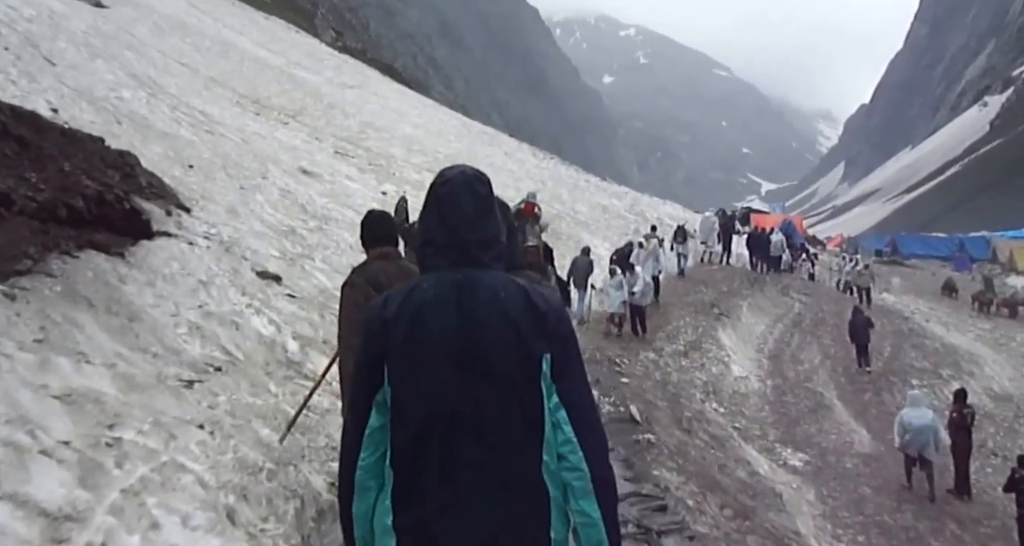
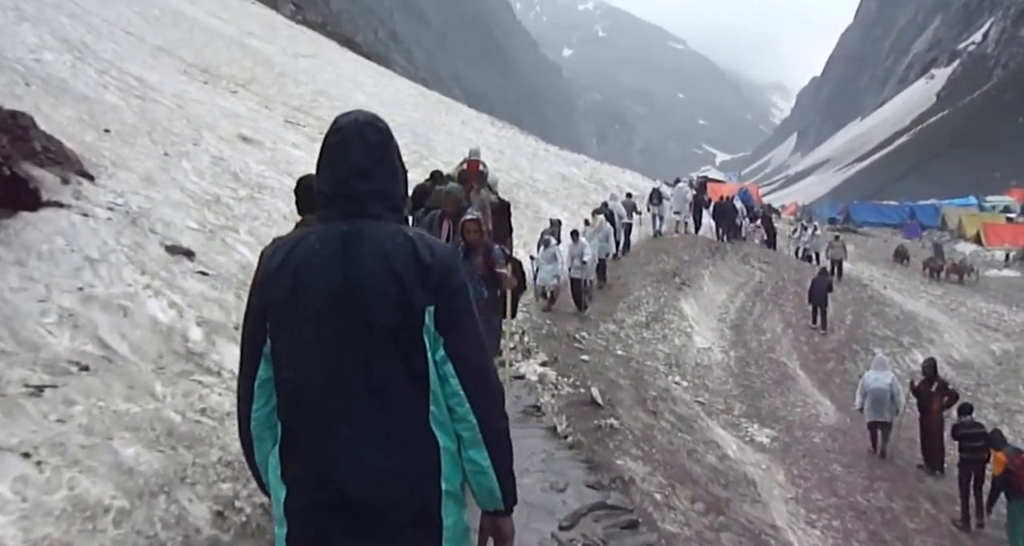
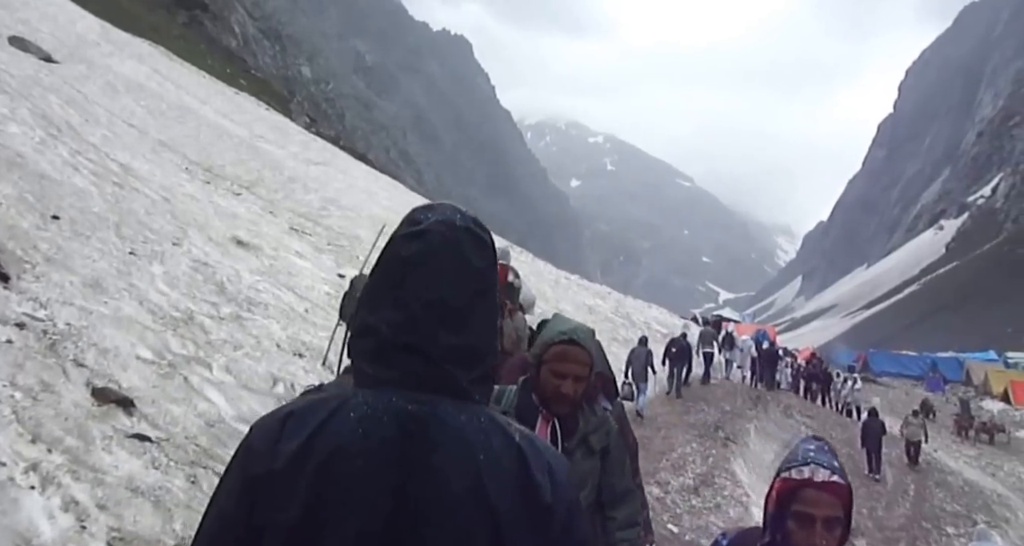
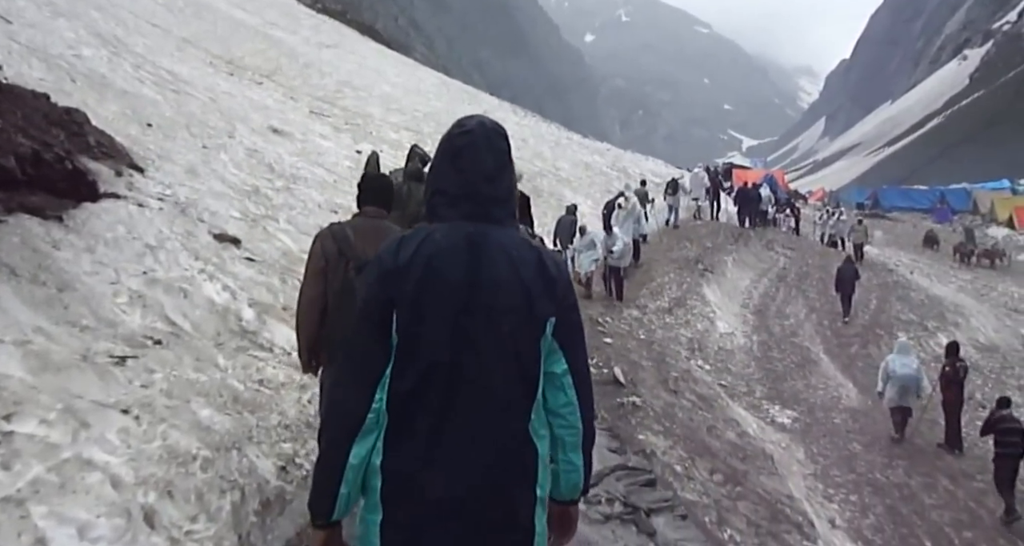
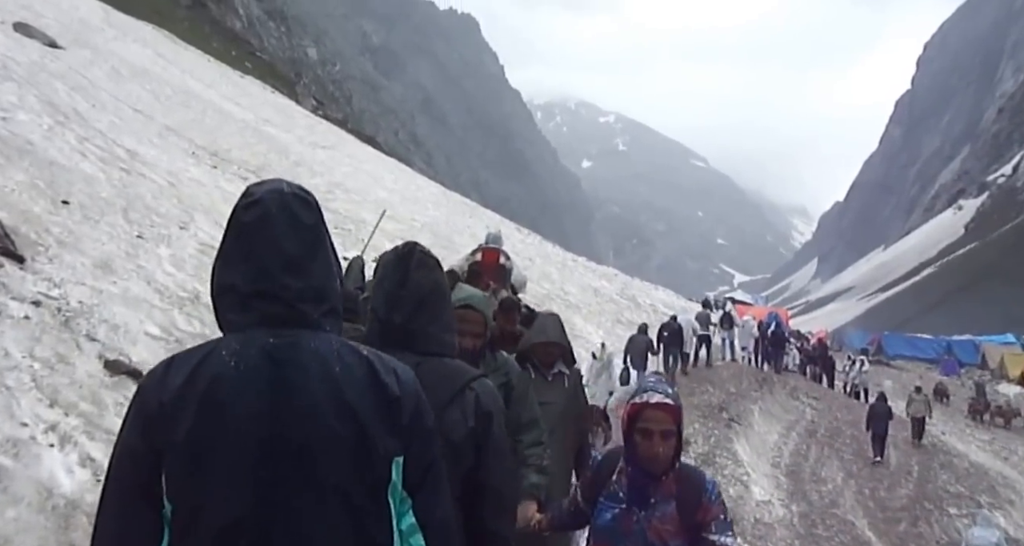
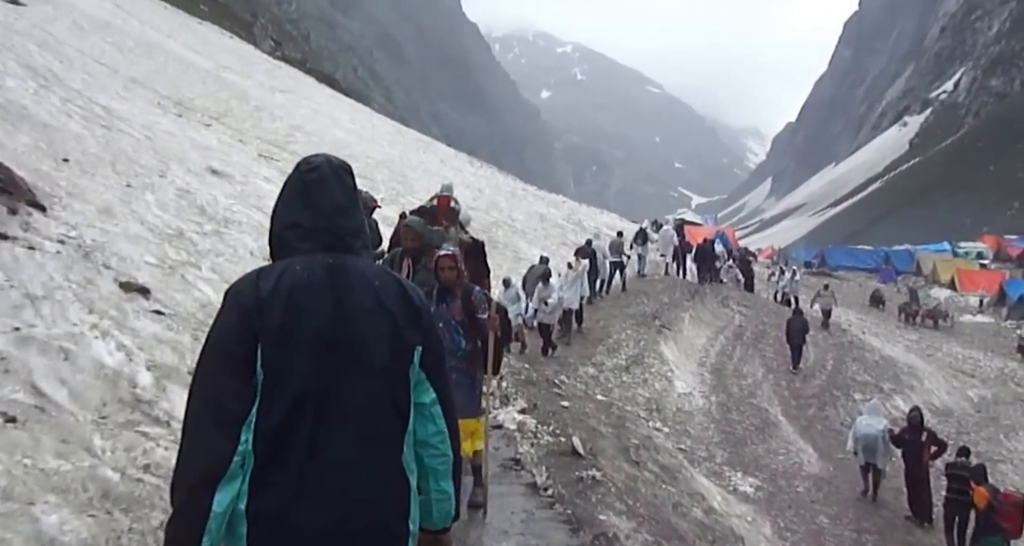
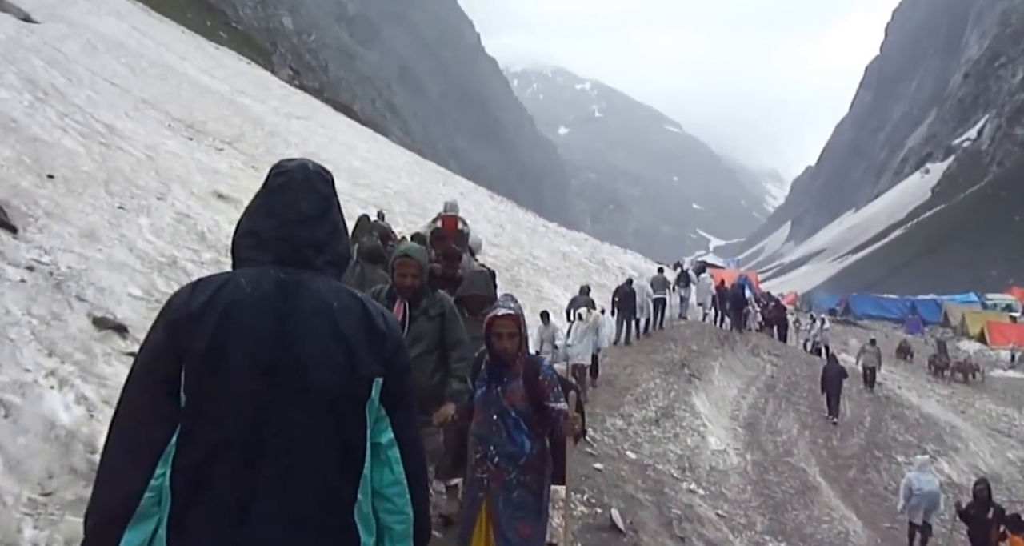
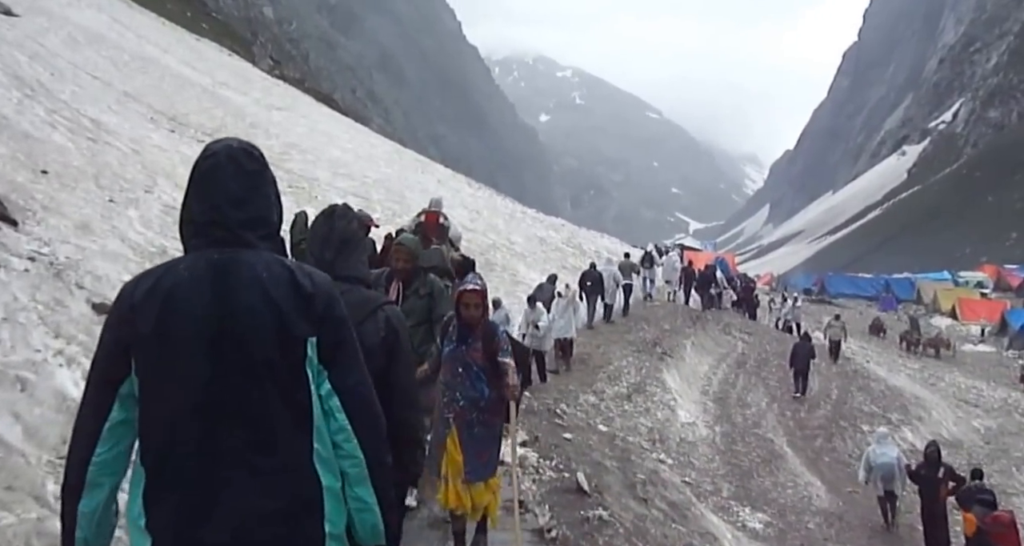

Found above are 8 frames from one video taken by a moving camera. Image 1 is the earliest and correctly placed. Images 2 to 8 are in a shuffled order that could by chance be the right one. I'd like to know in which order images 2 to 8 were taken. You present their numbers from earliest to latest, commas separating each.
4, 2, 6, 8, 7, 5, 3
